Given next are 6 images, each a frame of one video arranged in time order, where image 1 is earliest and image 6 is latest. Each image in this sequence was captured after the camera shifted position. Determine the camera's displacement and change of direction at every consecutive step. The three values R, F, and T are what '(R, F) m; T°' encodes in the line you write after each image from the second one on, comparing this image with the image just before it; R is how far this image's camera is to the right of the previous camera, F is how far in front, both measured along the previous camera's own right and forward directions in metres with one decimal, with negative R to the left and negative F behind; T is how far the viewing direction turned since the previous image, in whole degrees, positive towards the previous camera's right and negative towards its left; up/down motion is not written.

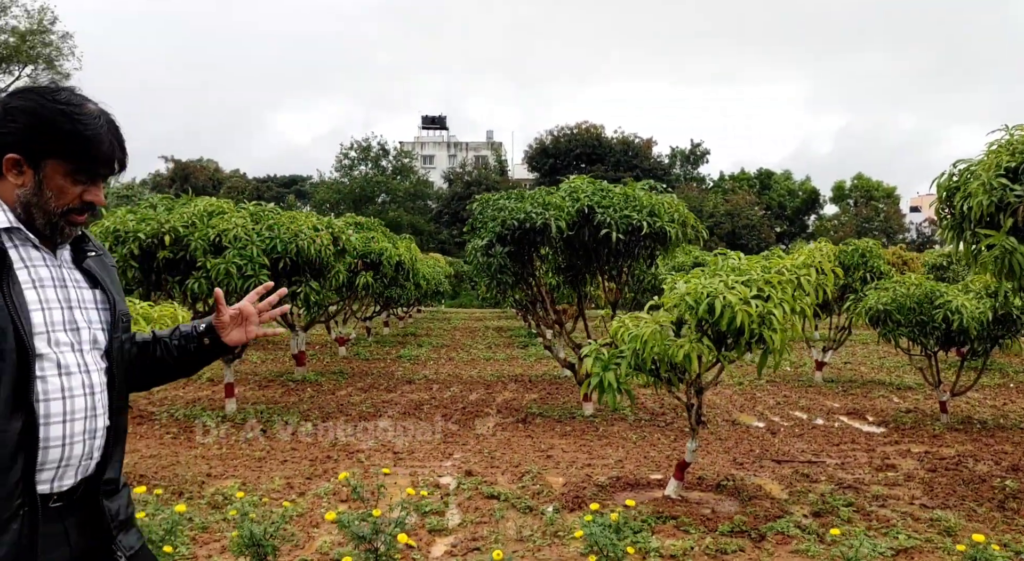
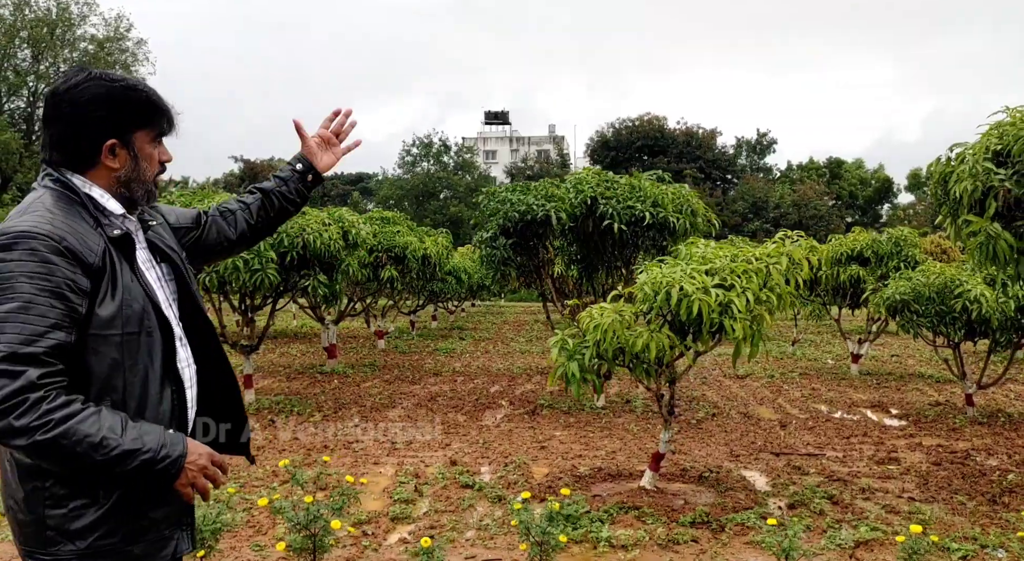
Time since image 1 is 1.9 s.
(+0.6, 0.0) m; -5°
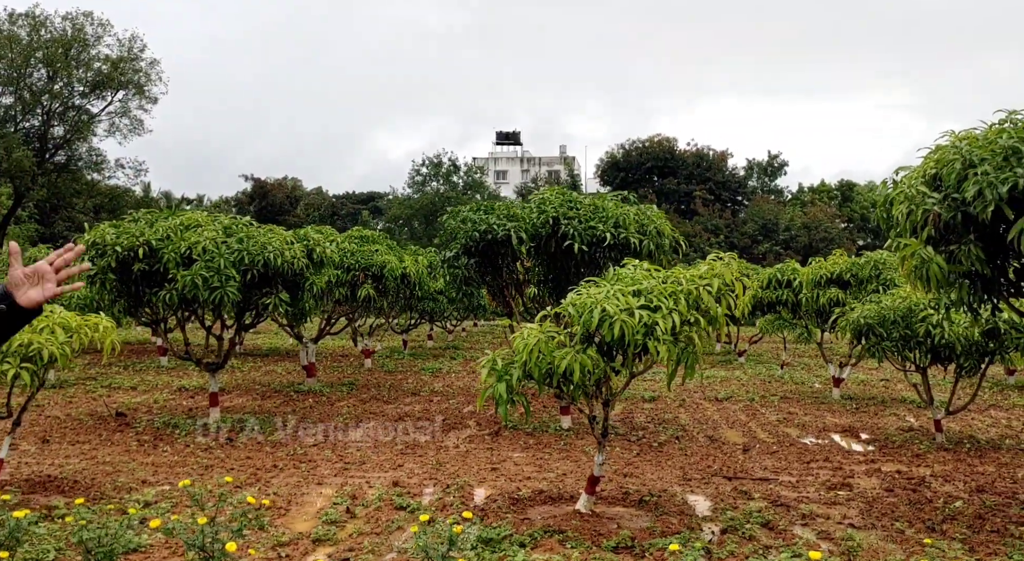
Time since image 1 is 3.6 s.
(+0.5, 0.0) m; -1°
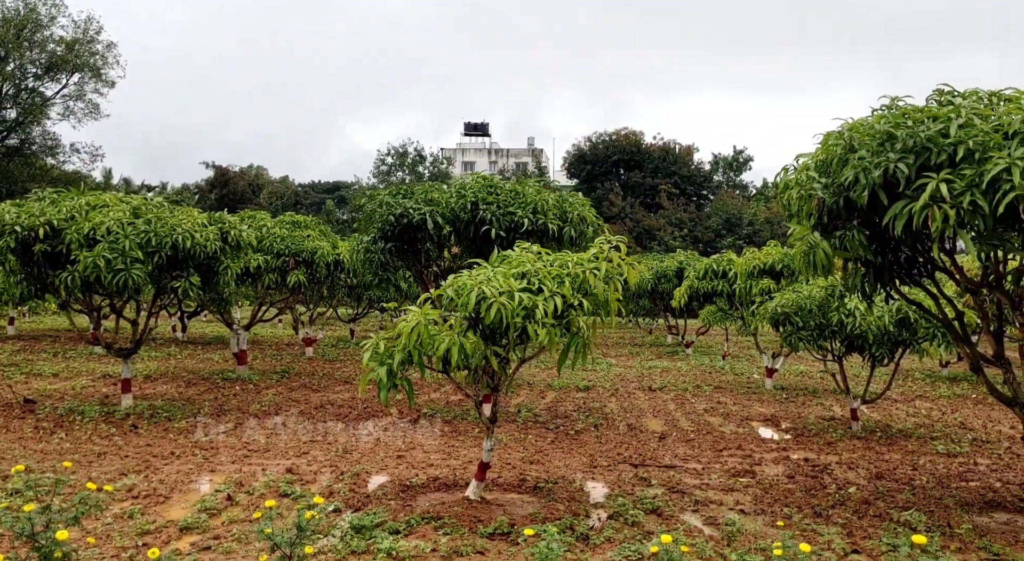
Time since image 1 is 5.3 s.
(+0.5, +0.1) m; +3°
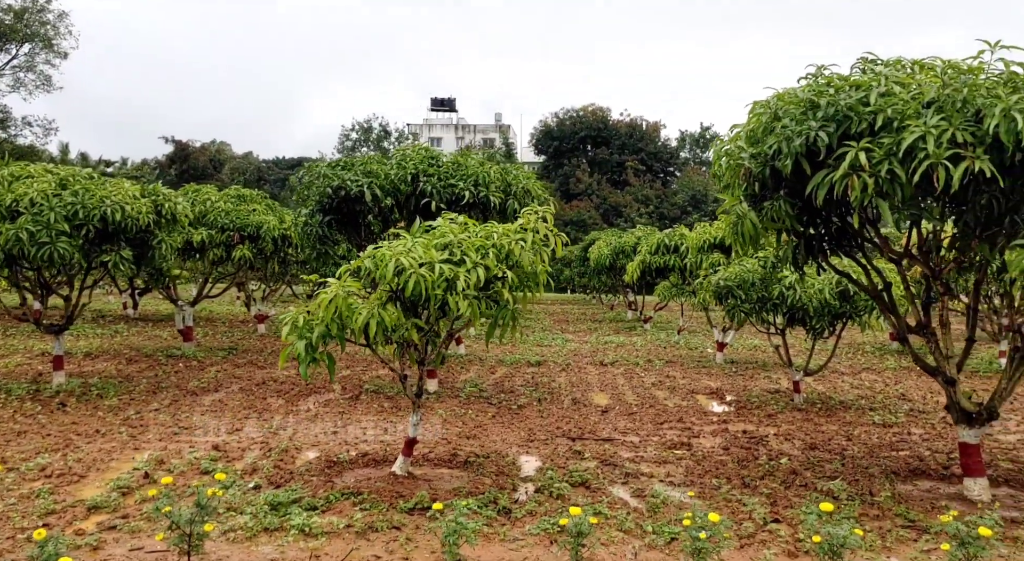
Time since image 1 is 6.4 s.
(+0.3, +0.1) m; +2°
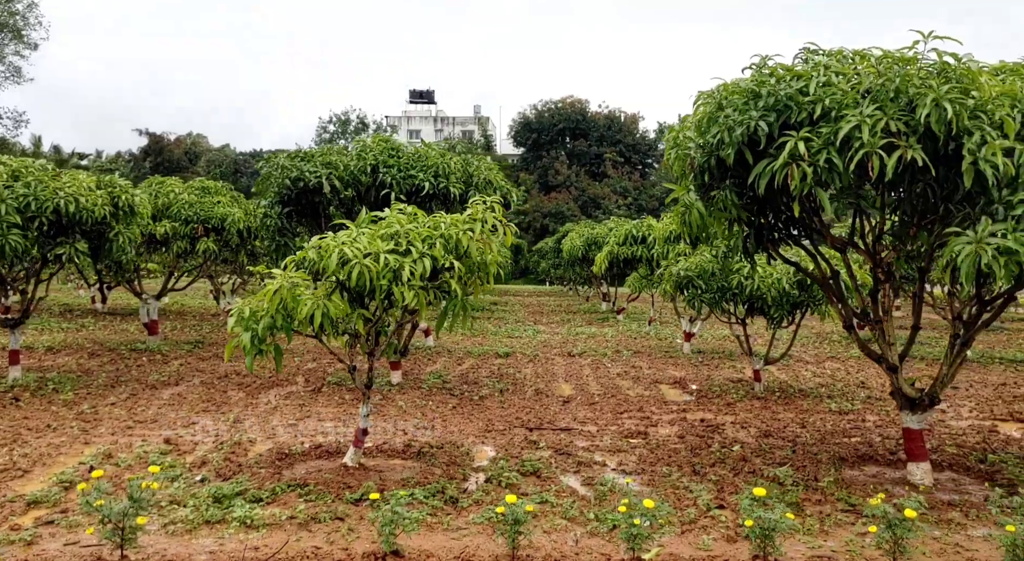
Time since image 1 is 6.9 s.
(+0.2, 0.0) m; +2°
